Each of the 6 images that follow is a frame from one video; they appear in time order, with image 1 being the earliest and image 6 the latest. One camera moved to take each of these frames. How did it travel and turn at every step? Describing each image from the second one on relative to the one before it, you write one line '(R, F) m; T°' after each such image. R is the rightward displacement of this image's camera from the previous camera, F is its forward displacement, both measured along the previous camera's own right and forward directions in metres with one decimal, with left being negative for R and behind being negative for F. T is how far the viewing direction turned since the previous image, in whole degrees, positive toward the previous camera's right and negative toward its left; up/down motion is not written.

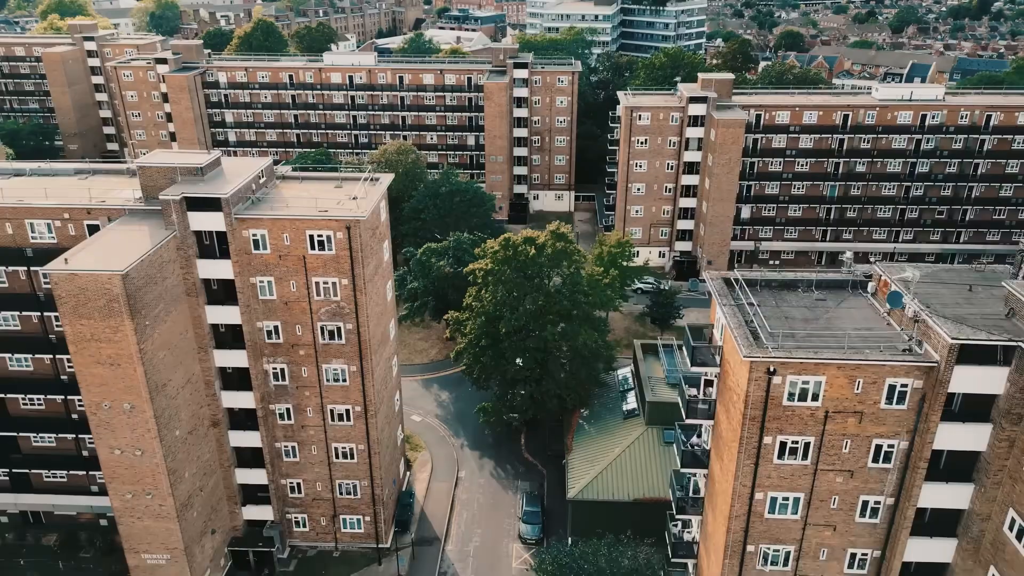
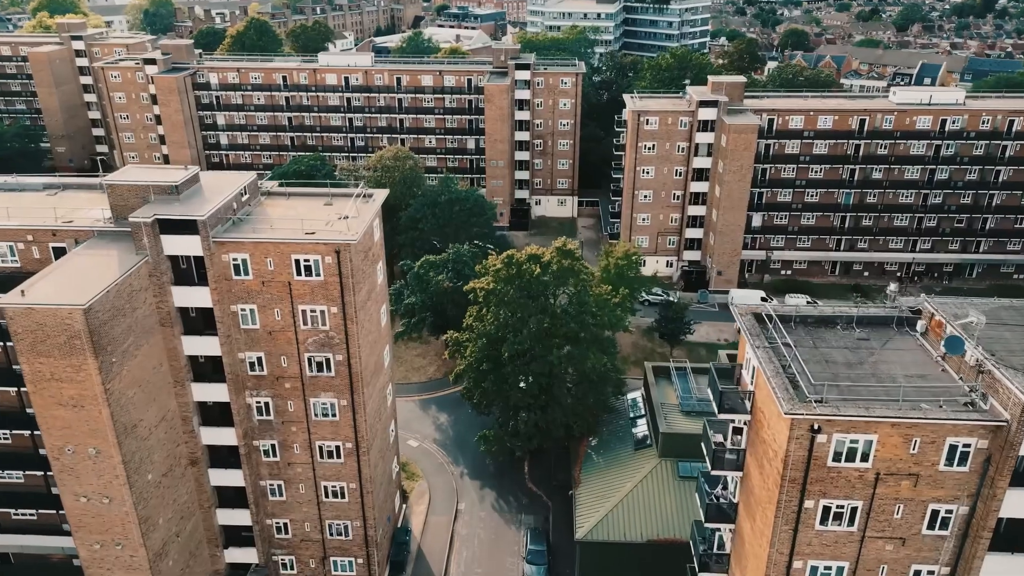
(-0.2, +3.2) m; 0°
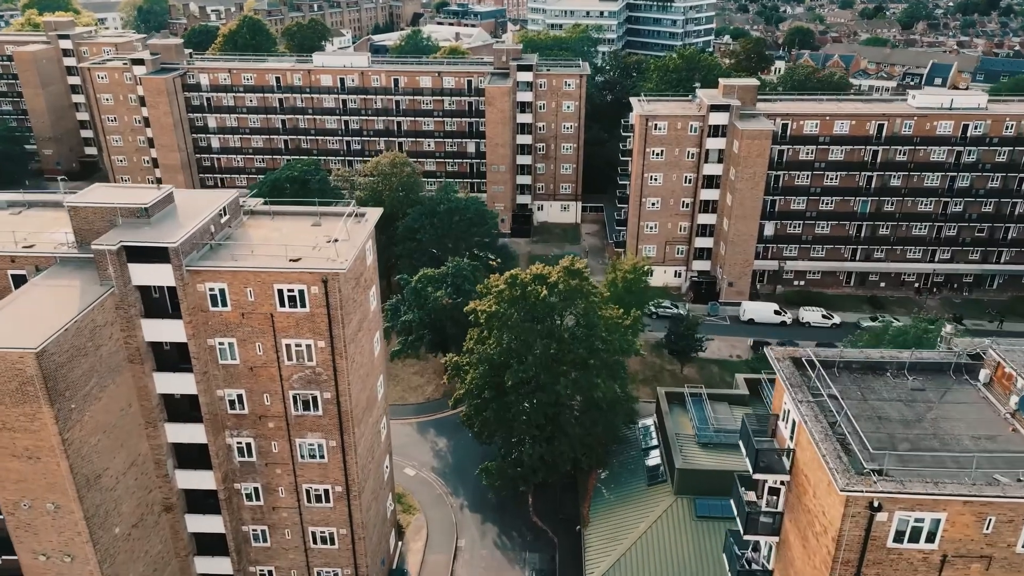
(-0.3, +3.2) m; 0°
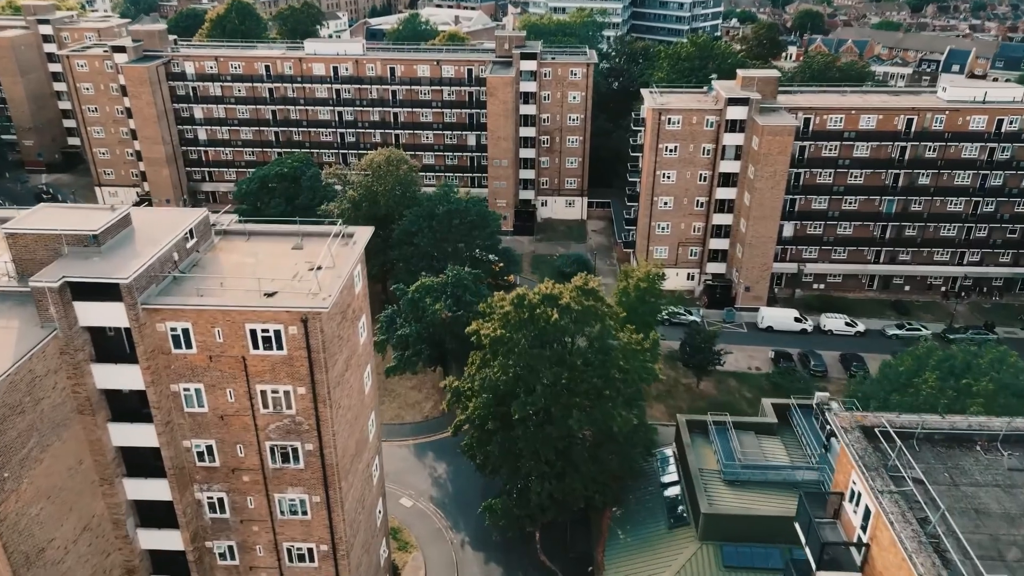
(-0.4, +4.3) m; 0°
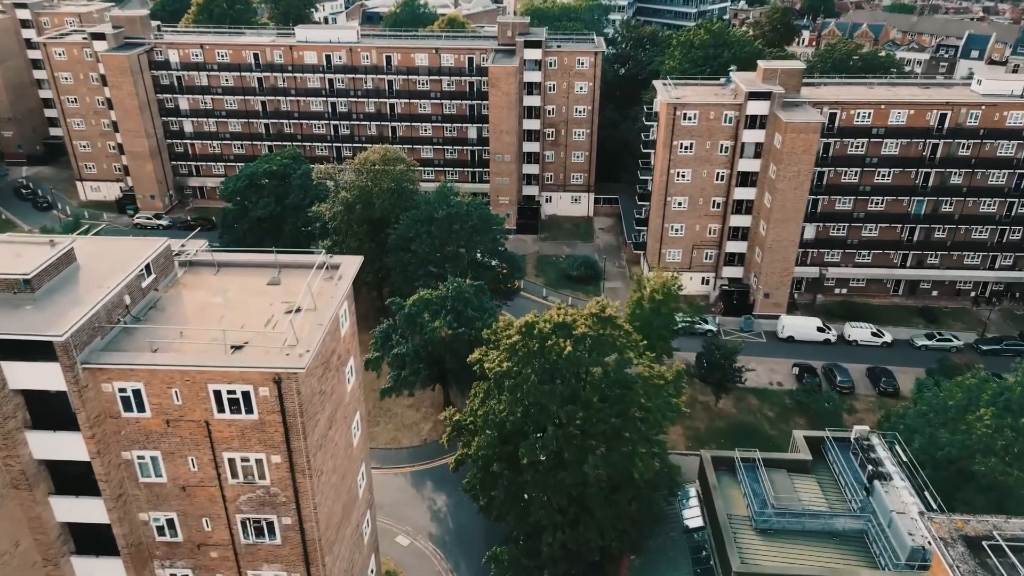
(-0.4, +4.3) m; 0°
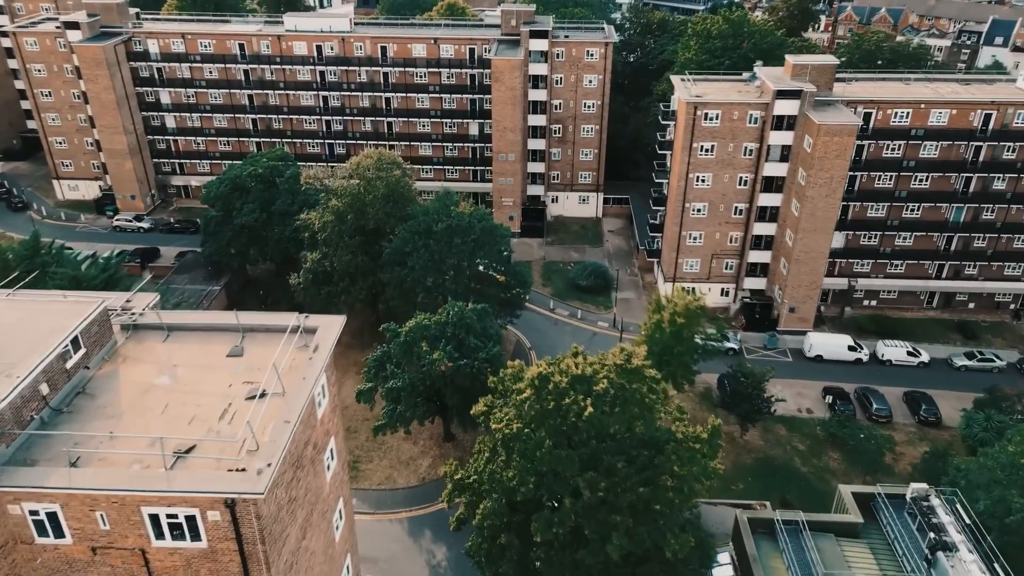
(-0.4, +5.0) m; 0°
